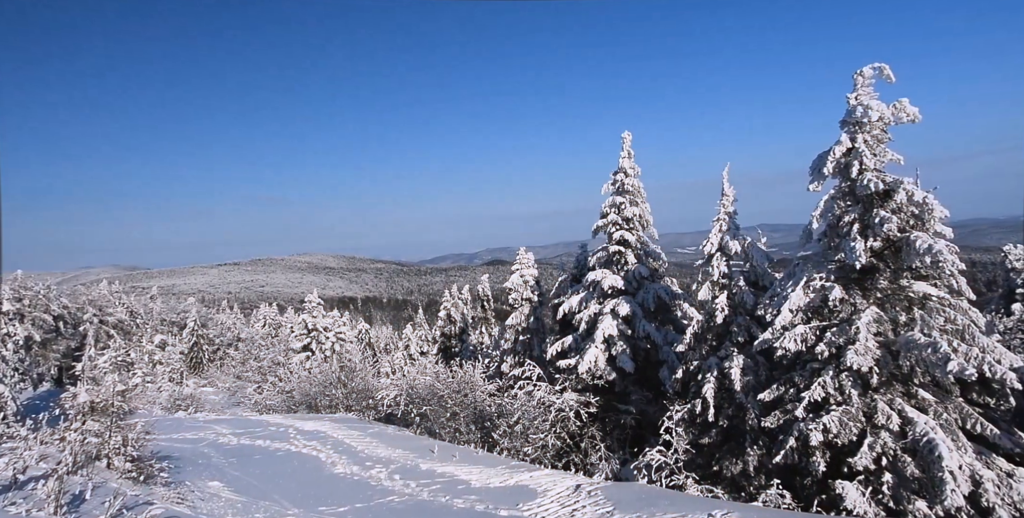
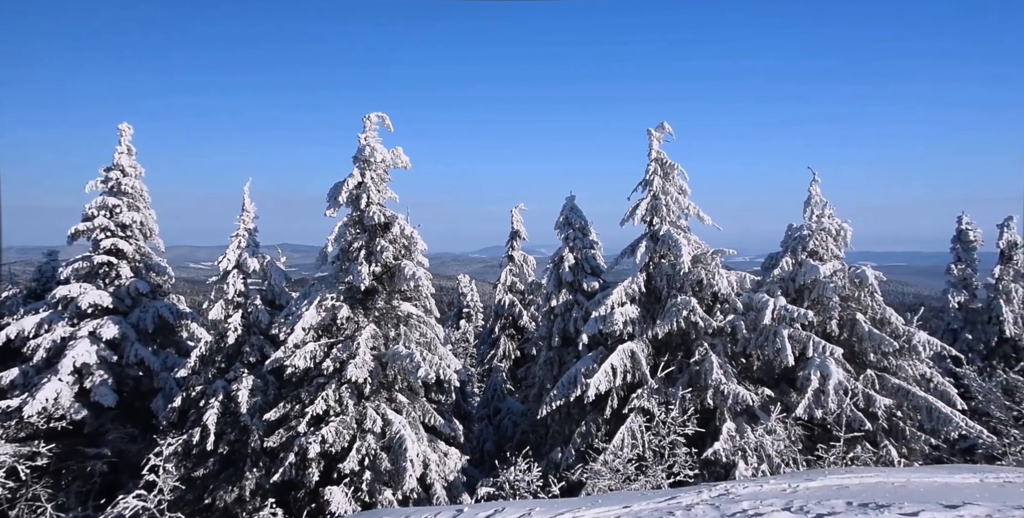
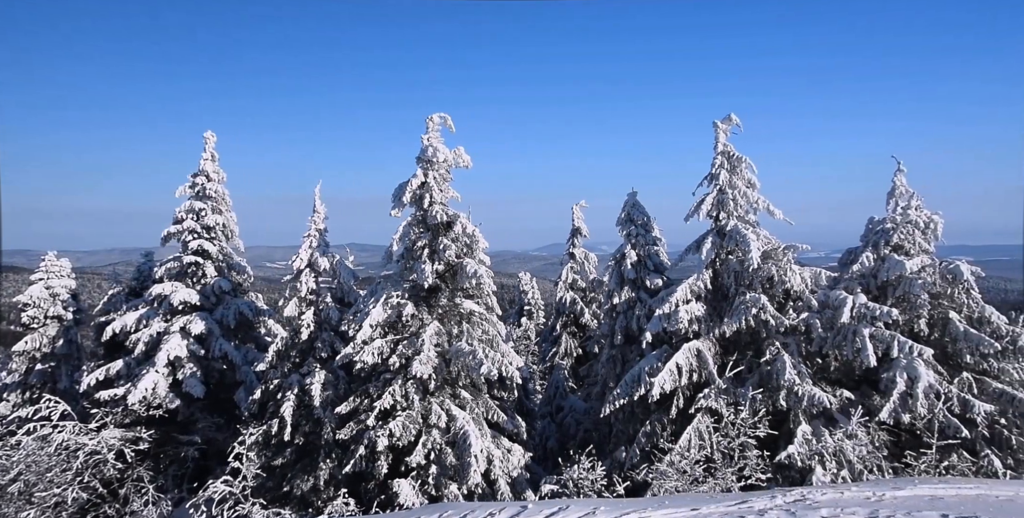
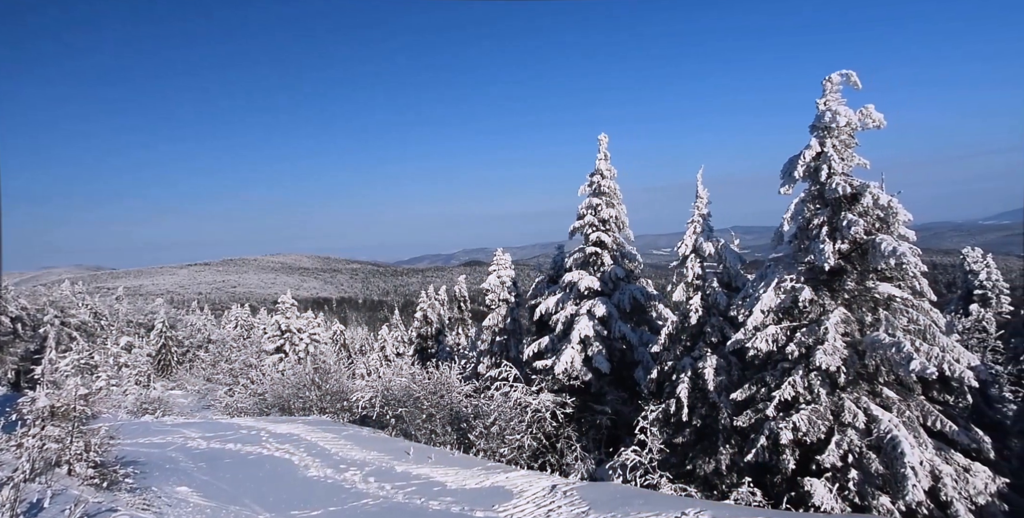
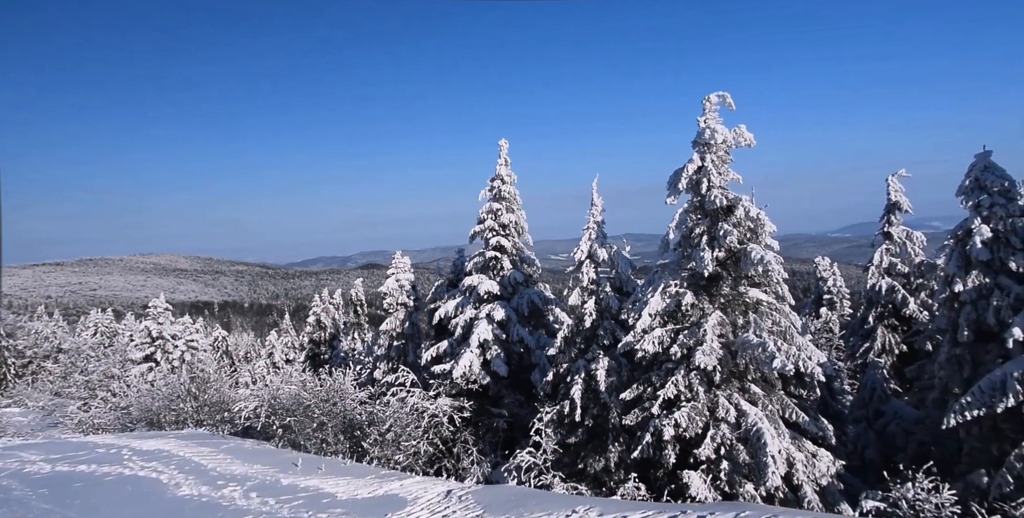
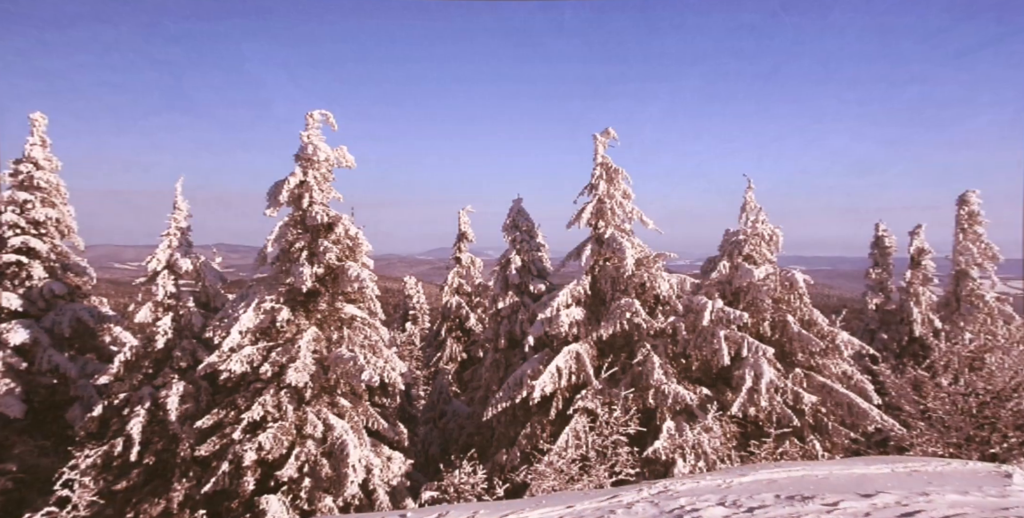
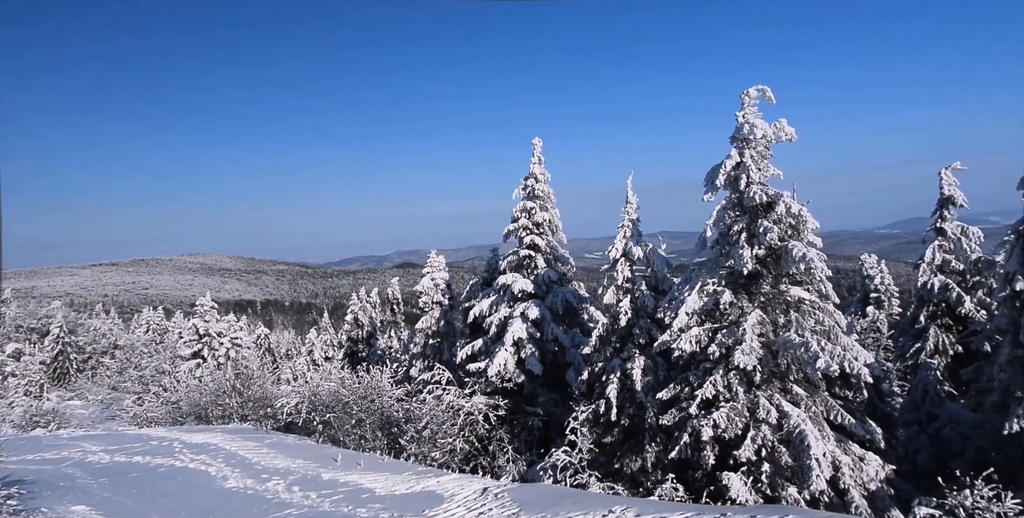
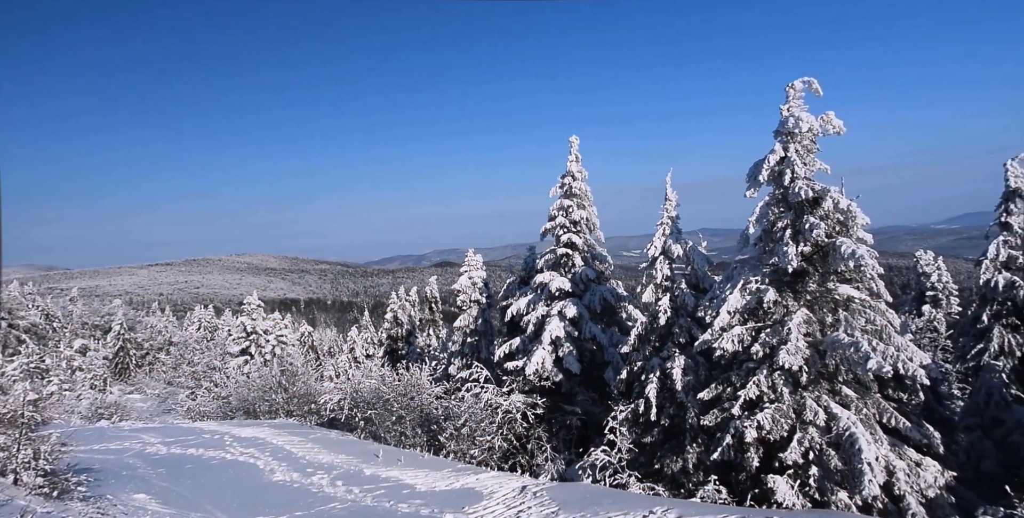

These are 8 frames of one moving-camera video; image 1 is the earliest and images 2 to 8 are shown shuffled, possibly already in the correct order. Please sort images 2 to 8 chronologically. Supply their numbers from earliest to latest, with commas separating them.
4, 8, 7, 5, 3, 2, 6
